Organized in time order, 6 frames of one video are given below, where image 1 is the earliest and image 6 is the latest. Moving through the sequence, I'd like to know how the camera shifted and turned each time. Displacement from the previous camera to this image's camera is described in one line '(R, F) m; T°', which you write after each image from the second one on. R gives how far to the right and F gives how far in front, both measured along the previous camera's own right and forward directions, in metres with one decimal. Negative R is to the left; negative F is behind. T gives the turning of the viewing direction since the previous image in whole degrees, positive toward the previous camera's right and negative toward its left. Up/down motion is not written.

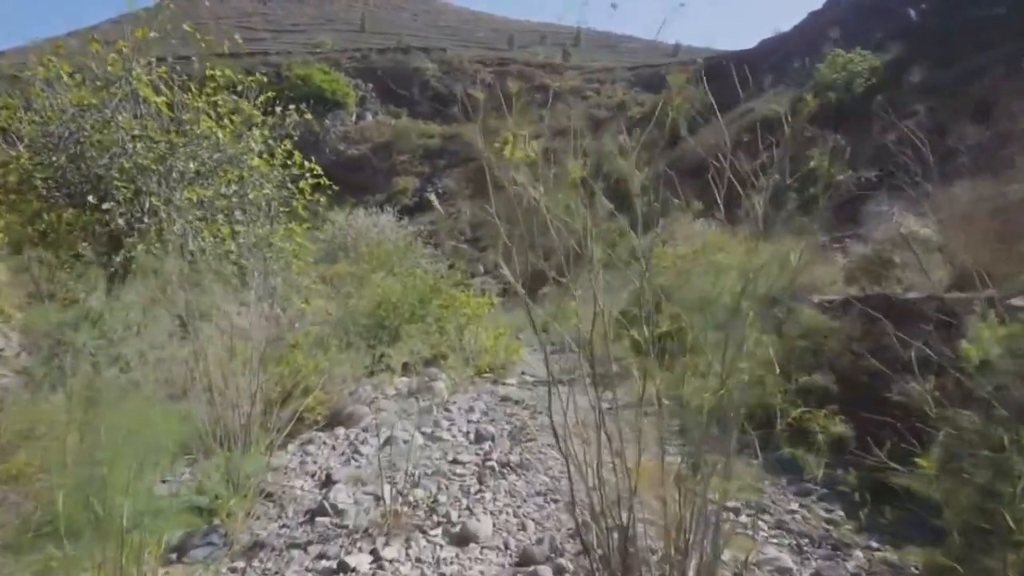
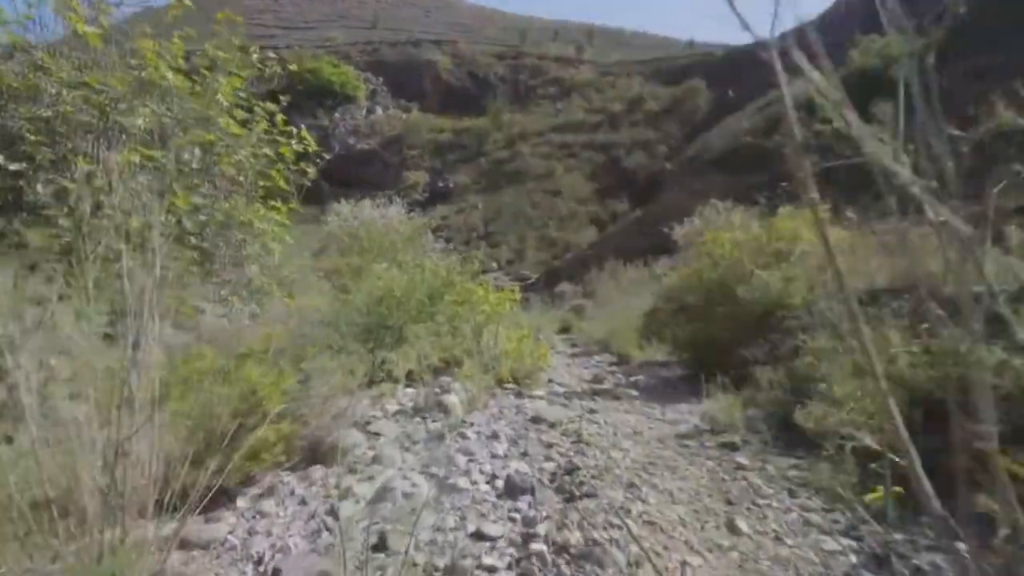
(-0.1, +1.3) m; -1°
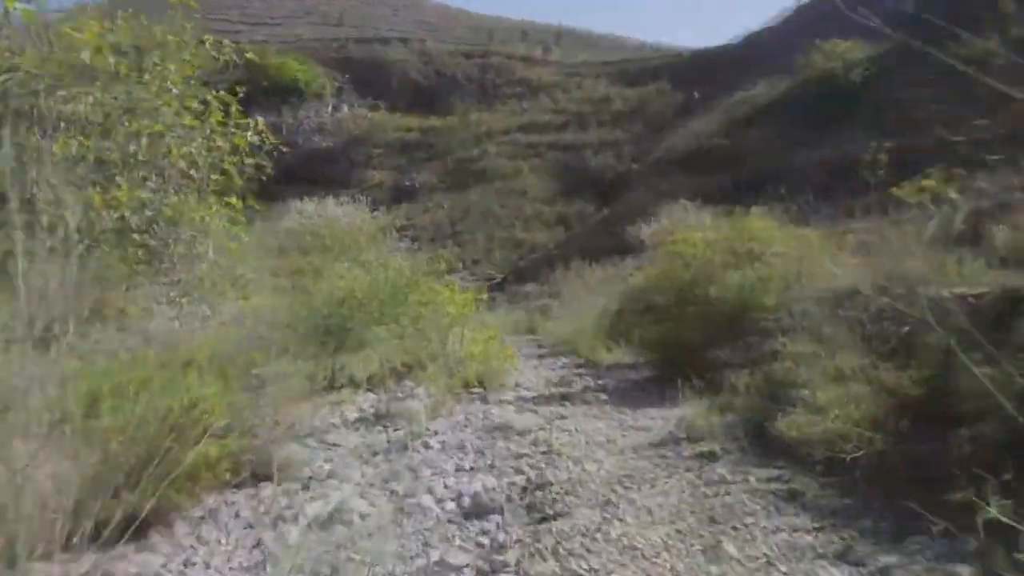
(0.0, +0.2) m; +3°
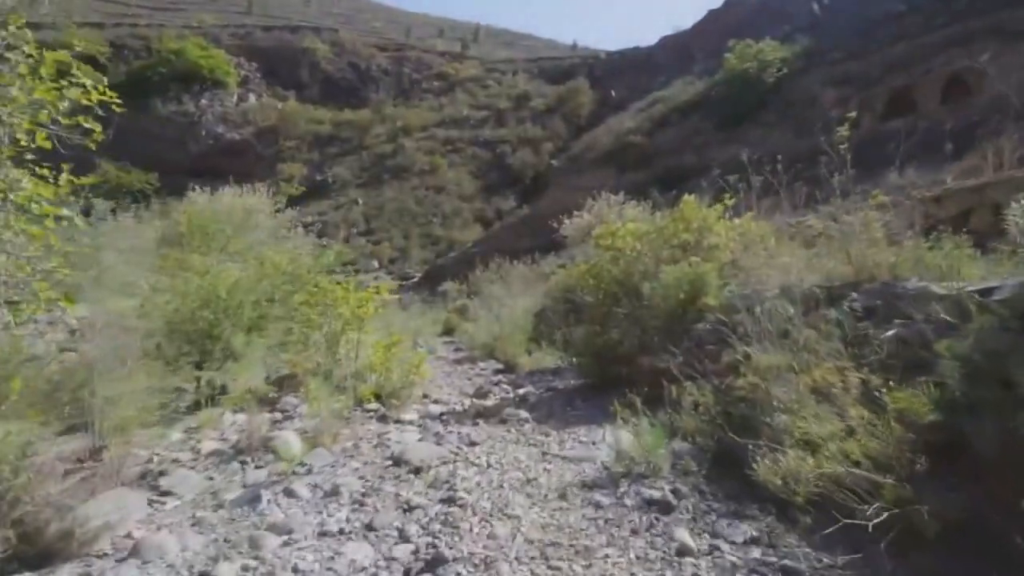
(+0.1, +0.9) m; +6°
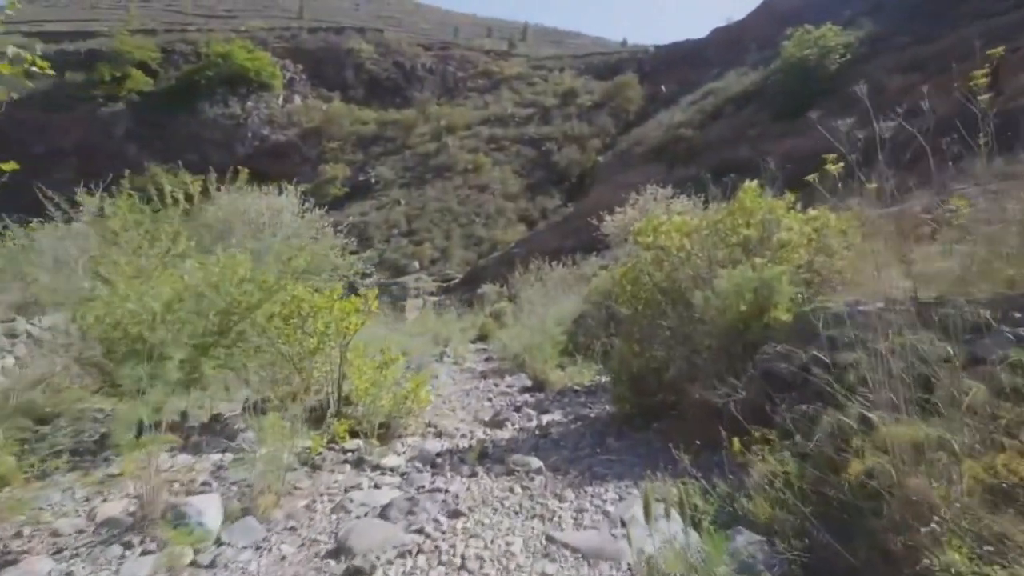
(+0.2, +1.1) m; -4°
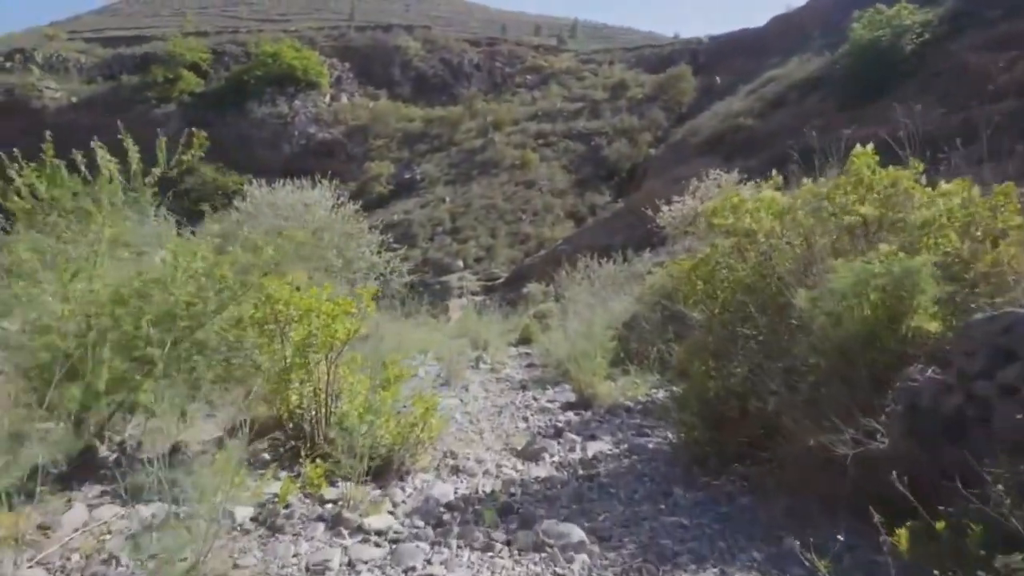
(+0.1, +1.1) m; -4°
